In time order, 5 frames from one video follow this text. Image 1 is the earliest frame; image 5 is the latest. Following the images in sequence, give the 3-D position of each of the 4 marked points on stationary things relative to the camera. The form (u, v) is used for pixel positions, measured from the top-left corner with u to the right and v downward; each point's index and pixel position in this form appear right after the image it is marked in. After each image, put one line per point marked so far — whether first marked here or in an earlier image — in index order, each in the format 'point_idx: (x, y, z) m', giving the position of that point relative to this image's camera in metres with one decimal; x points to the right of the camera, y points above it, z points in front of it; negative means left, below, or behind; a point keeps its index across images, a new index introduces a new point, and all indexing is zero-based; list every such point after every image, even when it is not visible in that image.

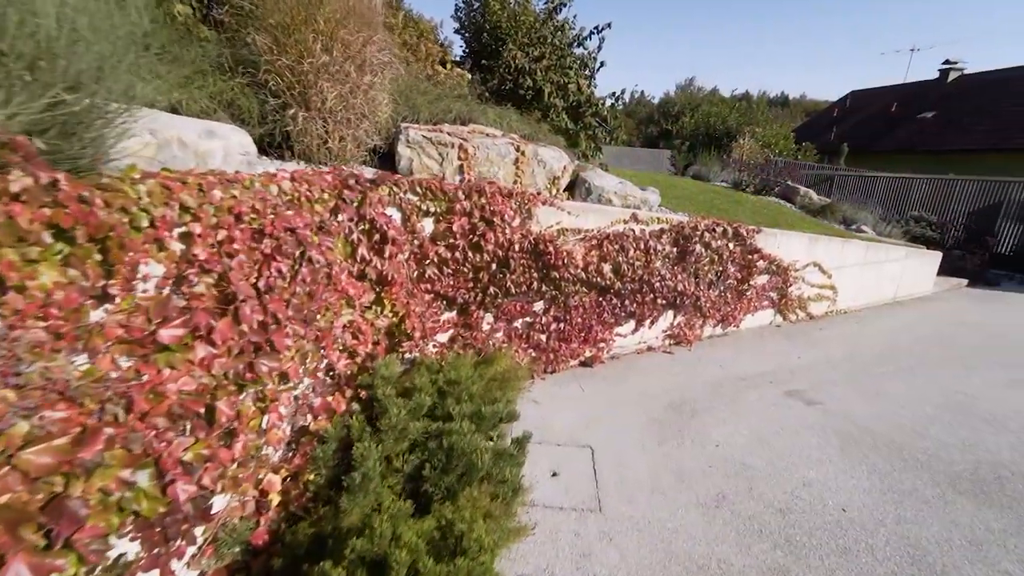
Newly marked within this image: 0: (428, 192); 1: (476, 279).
0: (-0.8, +0.9, +3.8) m
1: (-0.4, +0.1, +4.1) m
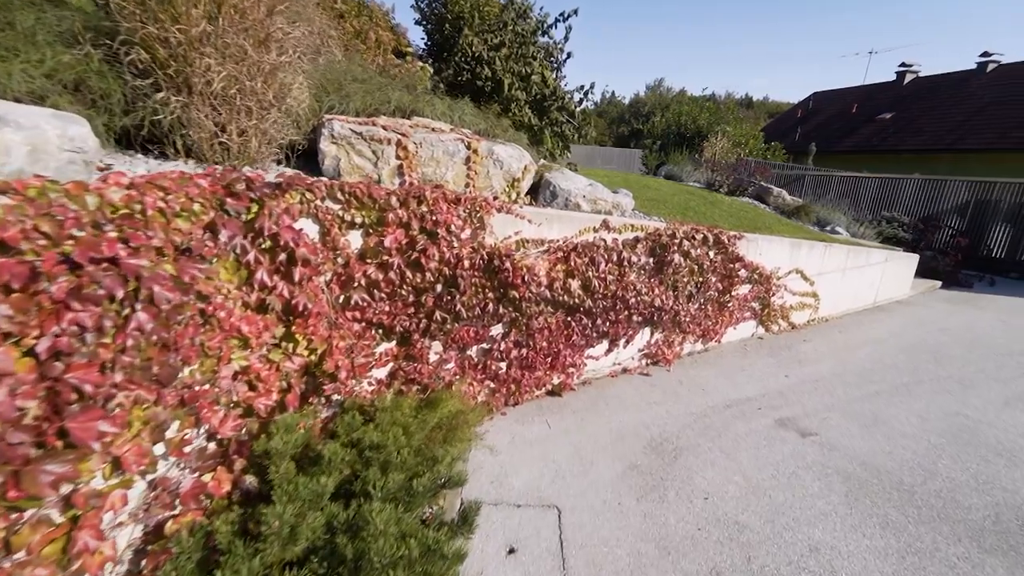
0: (-1.2, +0.7, +3.1) m
1: (-0.8, -0.1, +3.4) m
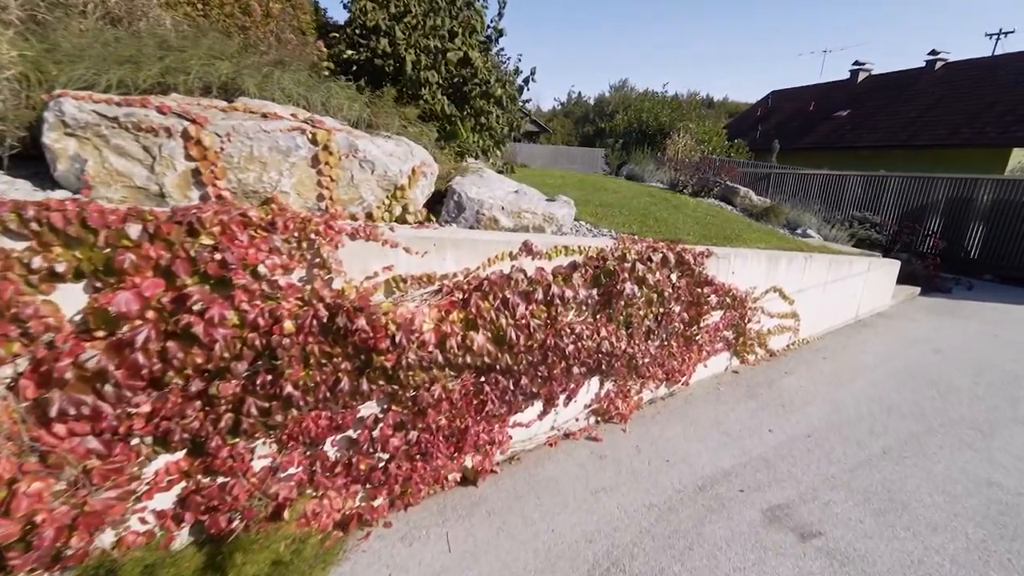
0: (-1.9, +0.2, +1.7) m
1: (-1.5, -0.5, +2.1) m
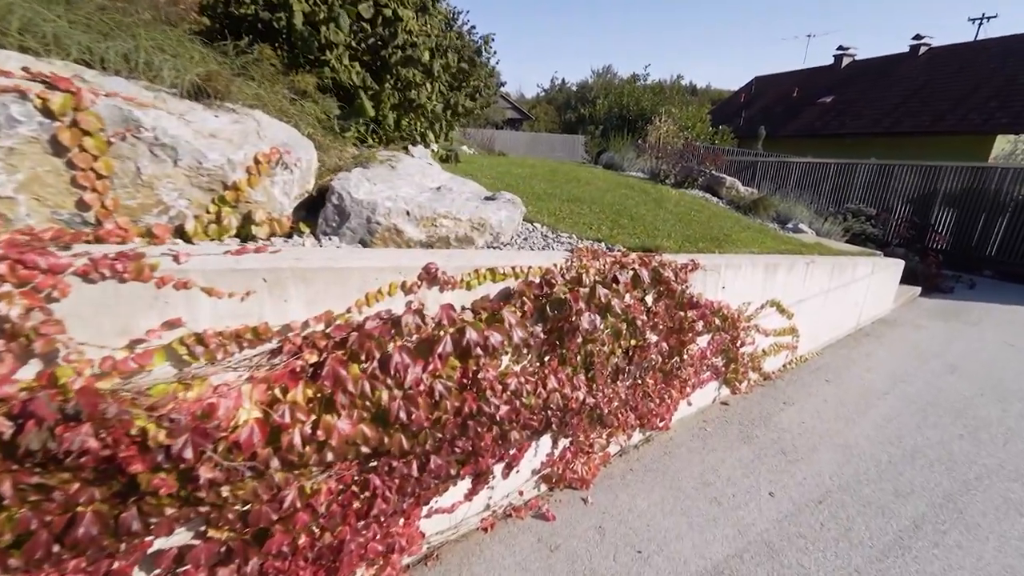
0: (-2.4, 0.0, +0.7) m
1: (-2.0, -0.8, +1.1) m
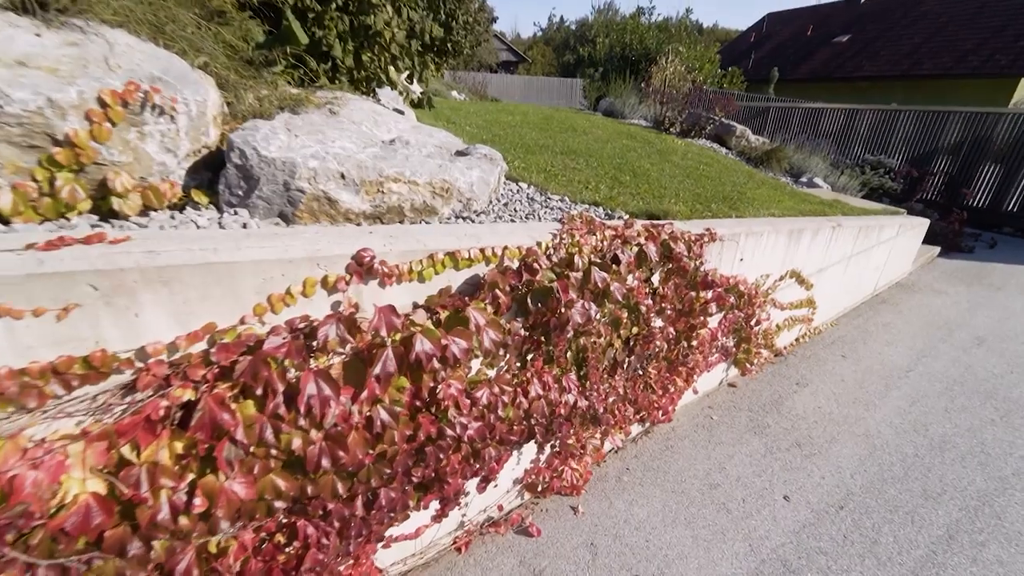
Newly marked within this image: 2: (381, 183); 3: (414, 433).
0: (-2.5, -0.2, +0.1) m
1: (-2.1, -0.9, +0.6) m
2: (-0.6, +0.5, +2.0) m
3: (-0.4, -0.6, +1.7) m
